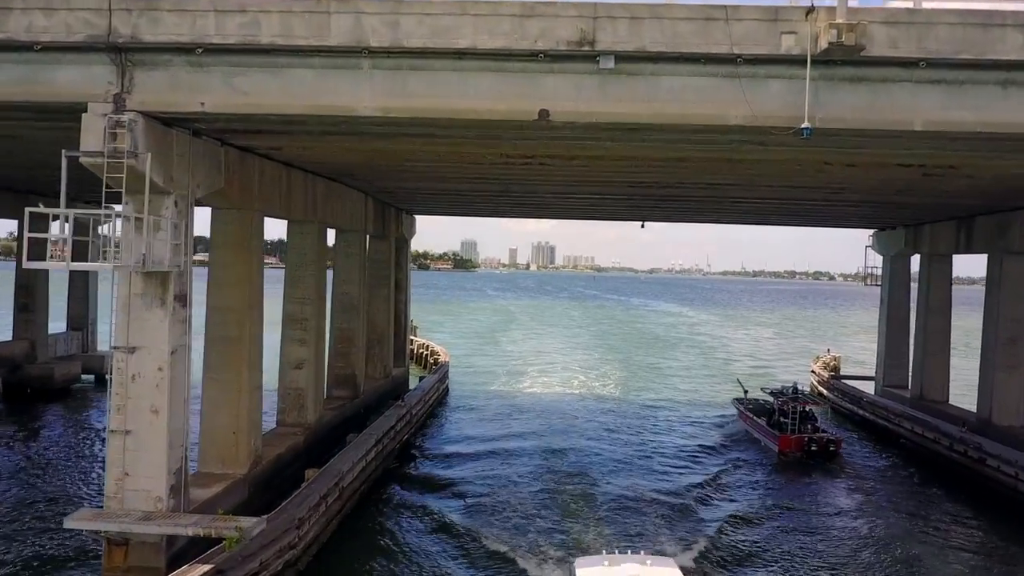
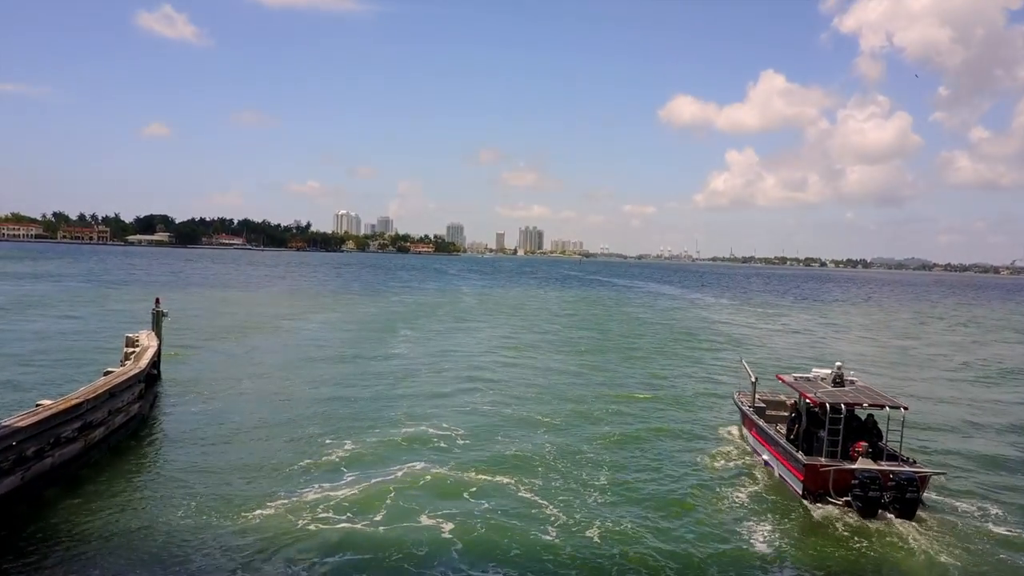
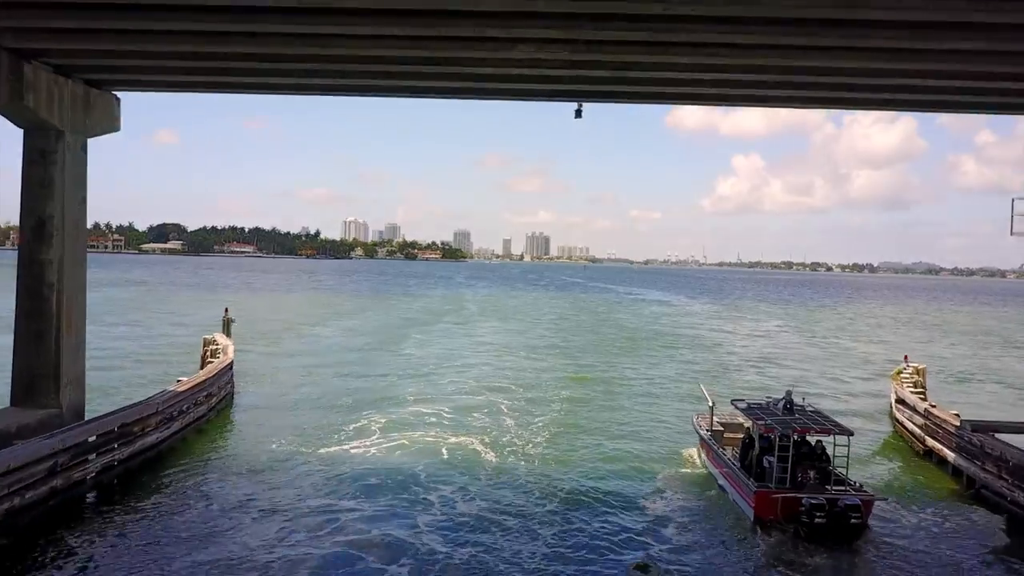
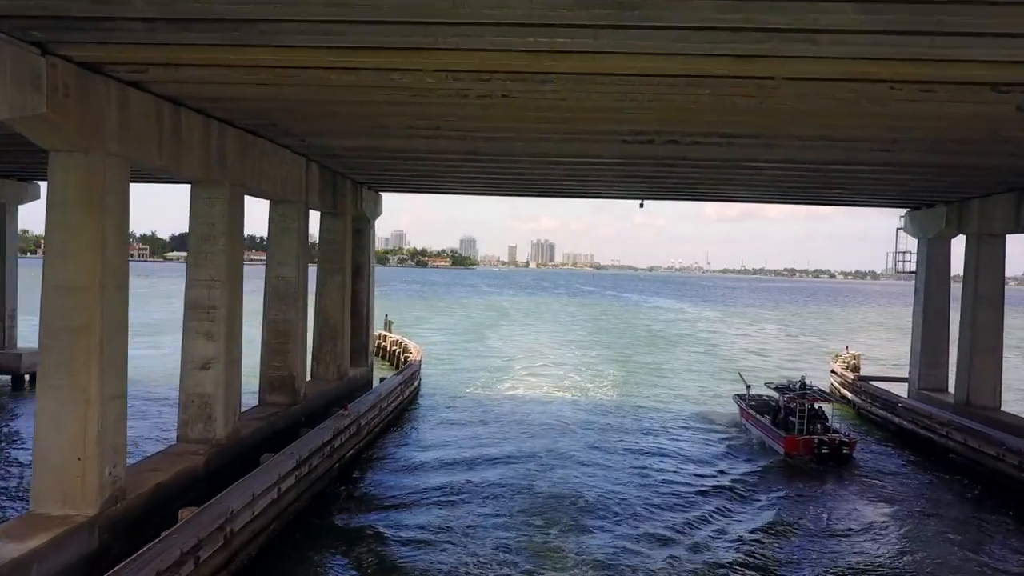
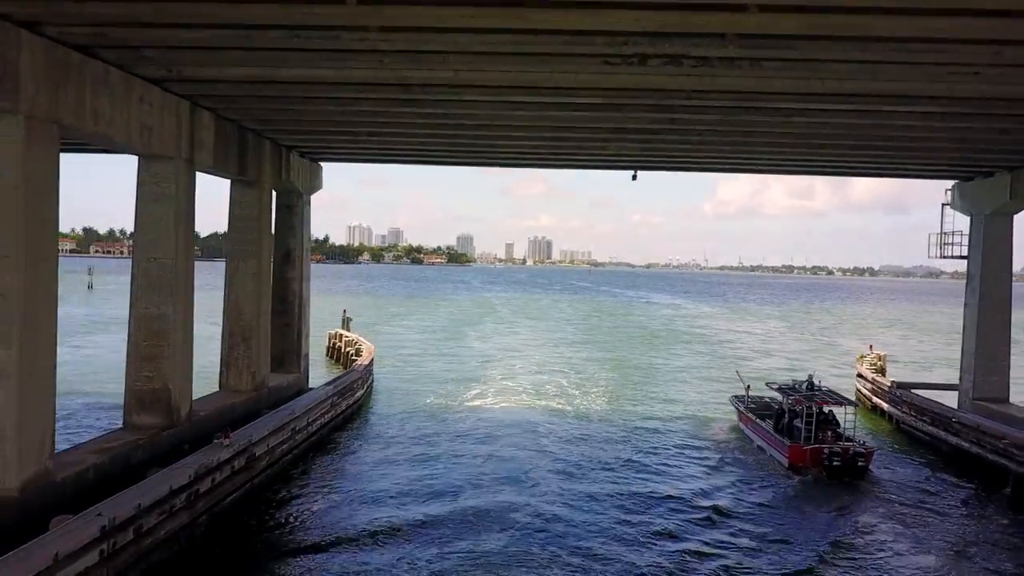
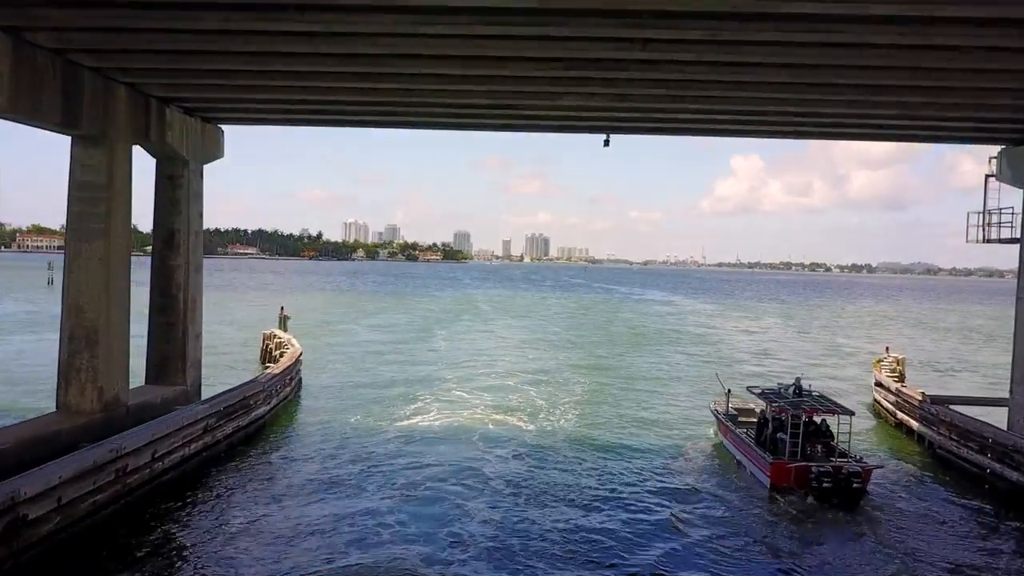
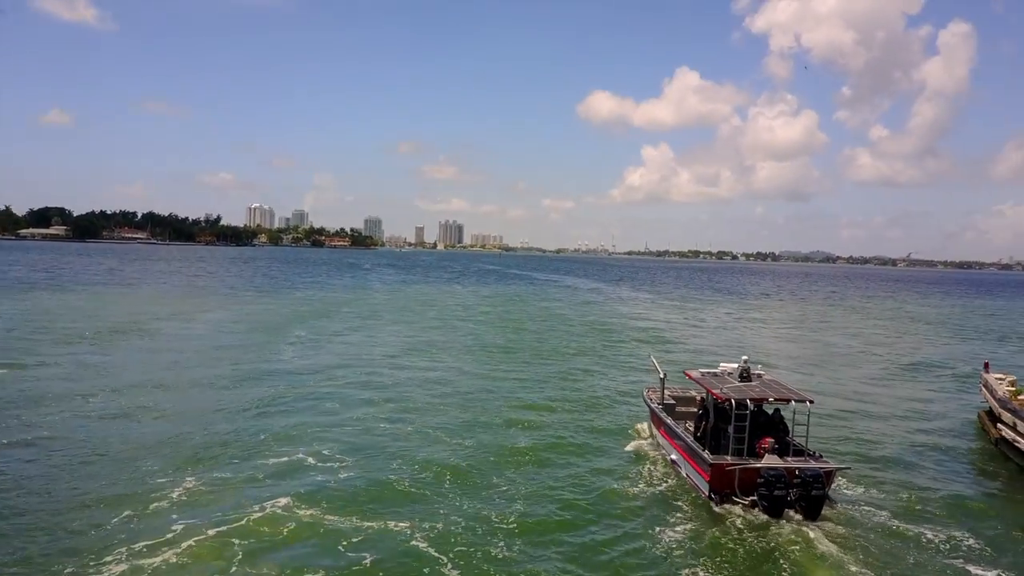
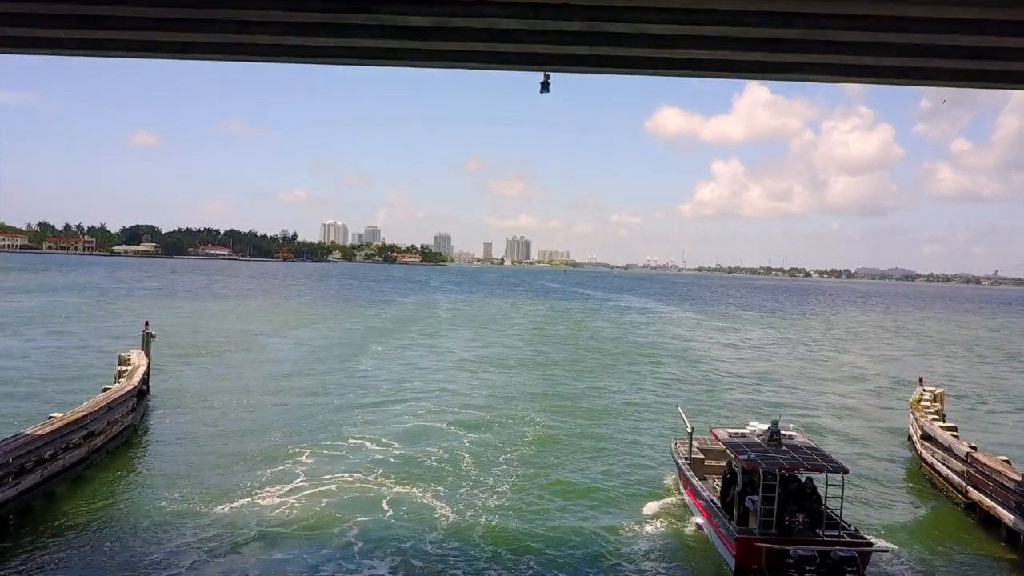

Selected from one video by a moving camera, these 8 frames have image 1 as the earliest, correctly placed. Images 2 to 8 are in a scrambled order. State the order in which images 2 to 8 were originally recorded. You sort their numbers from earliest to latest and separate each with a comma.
4, 5, 6, 3, 8, 2, 7
